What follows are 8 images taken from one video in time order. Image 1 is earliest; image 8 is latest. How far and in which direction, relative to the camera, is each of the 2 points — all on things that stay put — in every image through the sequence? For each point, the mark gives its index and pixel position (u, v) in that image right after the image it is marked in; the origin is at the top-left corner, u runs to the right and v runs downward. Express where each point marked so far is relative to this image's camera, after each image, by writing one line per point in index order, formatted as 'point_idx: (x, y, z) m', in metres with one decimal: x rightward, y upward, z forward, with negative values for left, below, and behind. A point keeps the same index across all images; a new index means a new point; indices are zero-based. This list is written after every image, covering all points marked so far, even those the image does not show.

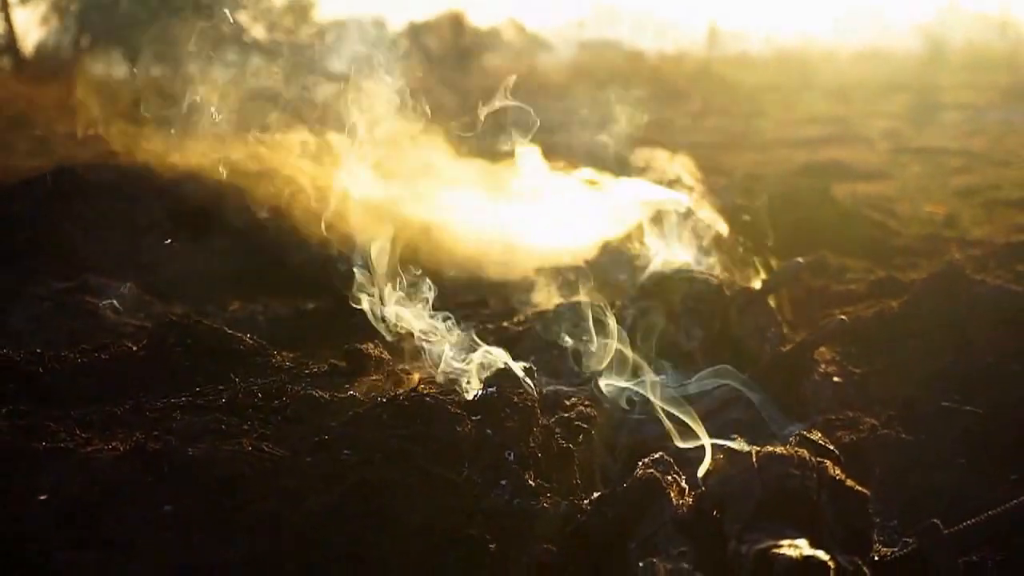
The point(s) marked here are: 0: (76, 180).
0: (-4.0, +1.0, +10.1) m
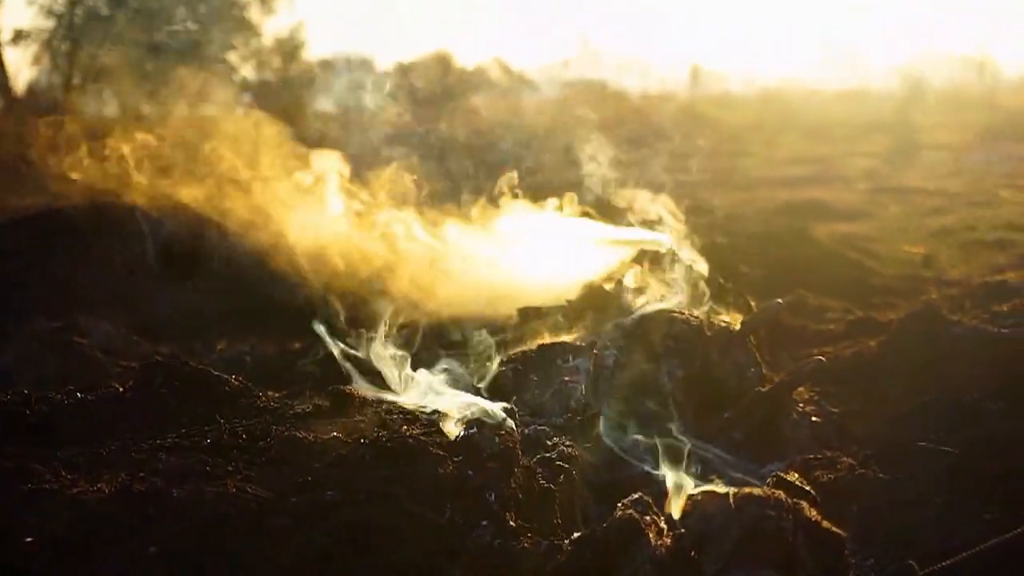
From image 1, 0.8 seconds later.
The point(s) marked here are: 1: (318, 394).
0: (-4.1, +0.6, +10.3) m
1: (-1.5, -0.9, +8.8) m
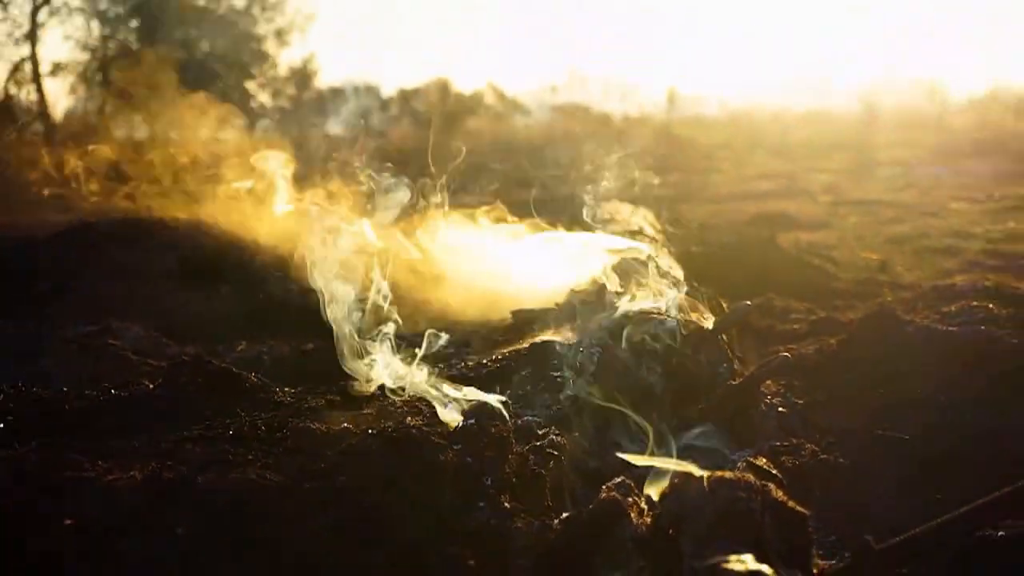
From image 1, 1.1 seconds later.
0: (-4.1, +0.5, +11.3) m
1: (-1.6, -0.9, +9.8) m
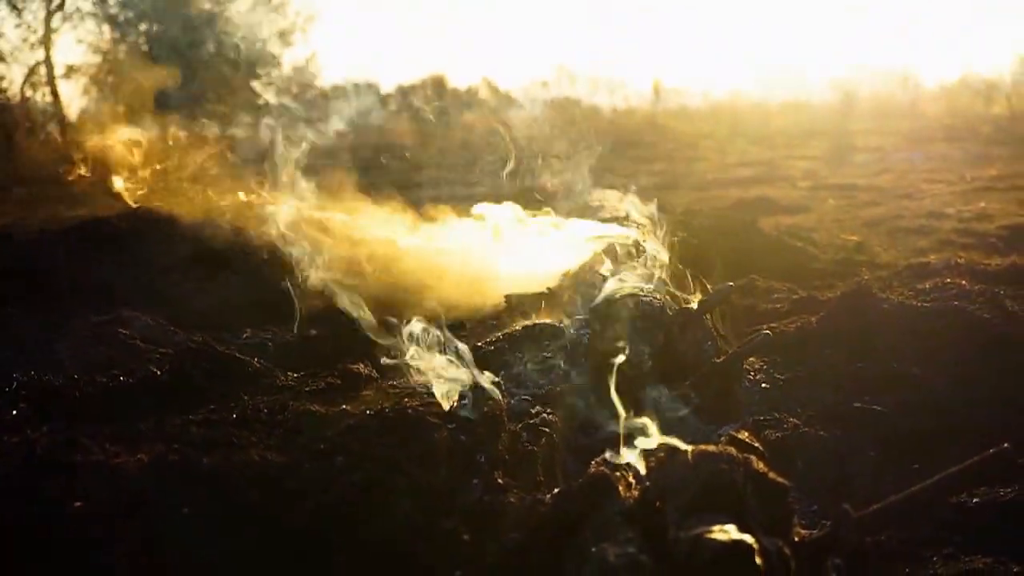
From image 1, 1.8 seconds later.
0: (-4.2, +0.6, +11.9) m
1: (-1.6, -0.8, +10.3) m
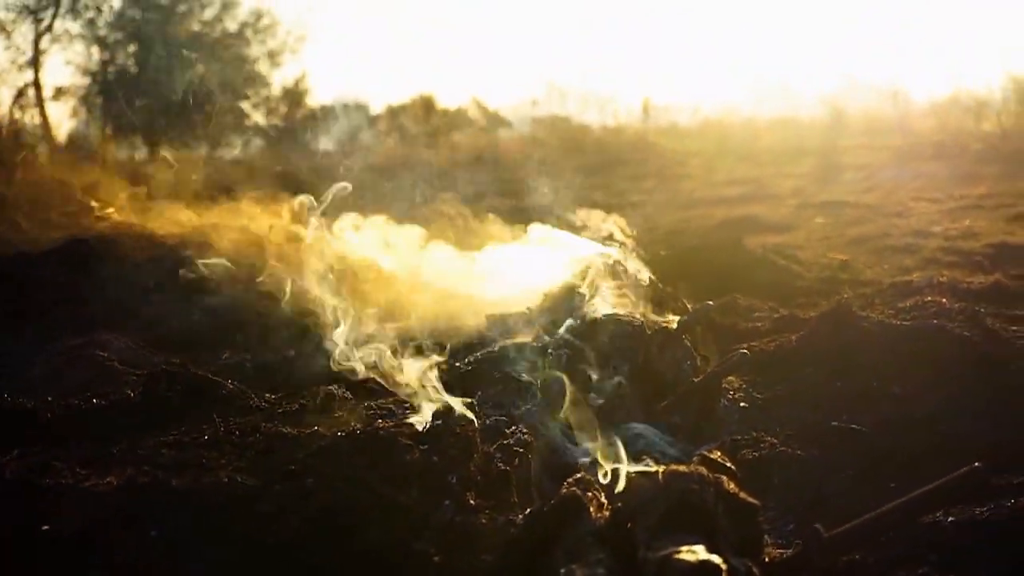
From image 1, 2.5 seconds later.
0: (-4.4, +0.4, +11.9) m
1: (-1.9, -1.0, +10.2) m
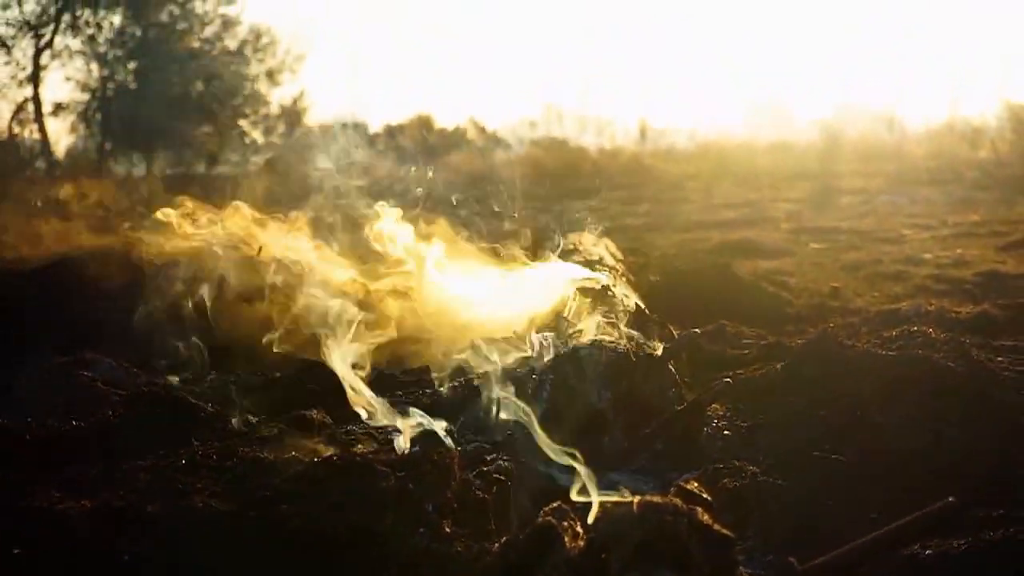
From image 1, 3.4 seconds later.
0: (-4.5, +0.2, +11.9) m
1: (-2.0, -1.1, +10.1) m
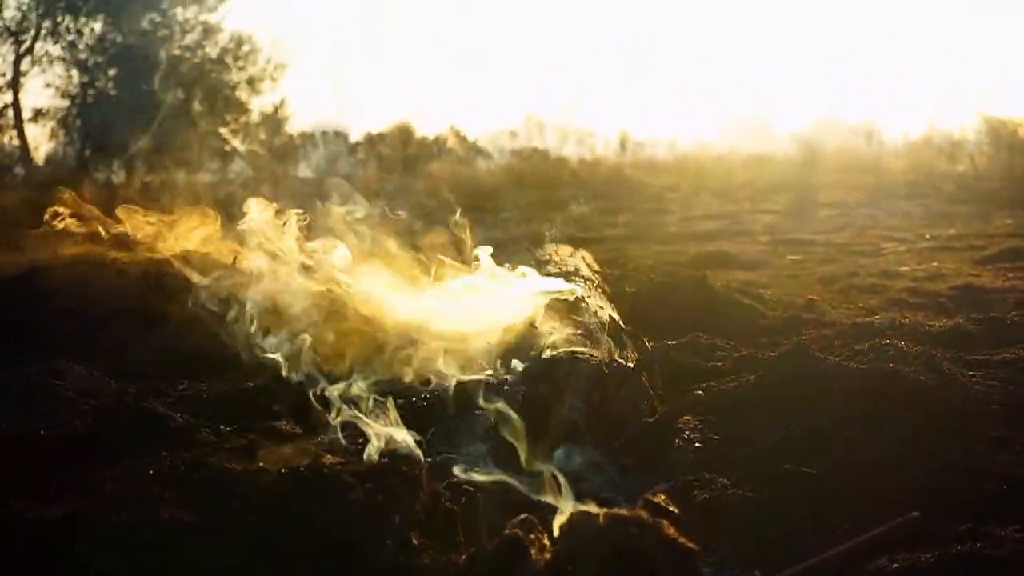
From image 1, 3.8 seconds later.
0: (-4.7, +0.2, +11.9) m
1: (-2.3, -1.2, +10.1) m
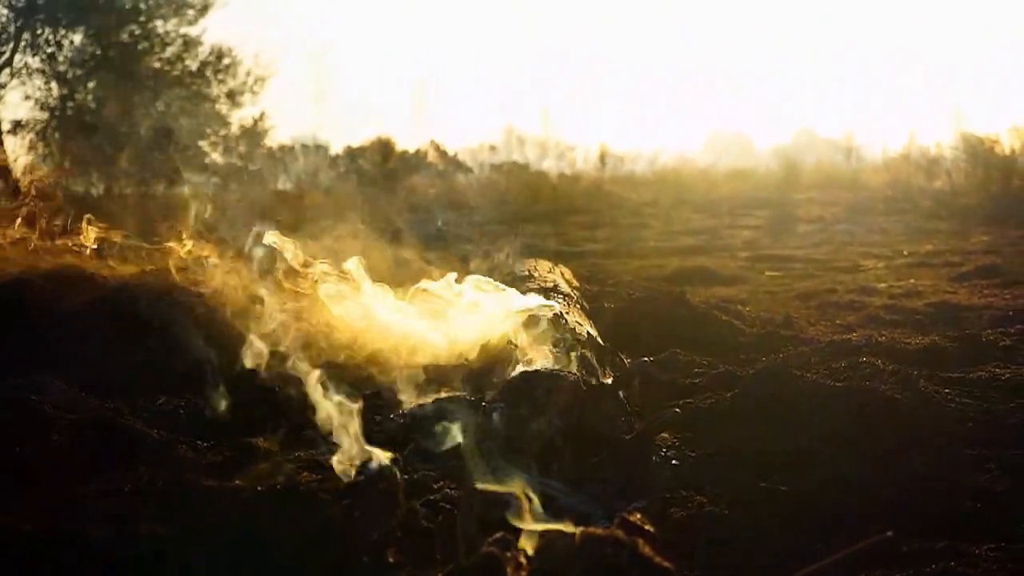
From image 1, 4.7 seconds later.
0: (-4.9, 0.0, +11.9) m
1: (-2.5, -1.3, +10.0) m
